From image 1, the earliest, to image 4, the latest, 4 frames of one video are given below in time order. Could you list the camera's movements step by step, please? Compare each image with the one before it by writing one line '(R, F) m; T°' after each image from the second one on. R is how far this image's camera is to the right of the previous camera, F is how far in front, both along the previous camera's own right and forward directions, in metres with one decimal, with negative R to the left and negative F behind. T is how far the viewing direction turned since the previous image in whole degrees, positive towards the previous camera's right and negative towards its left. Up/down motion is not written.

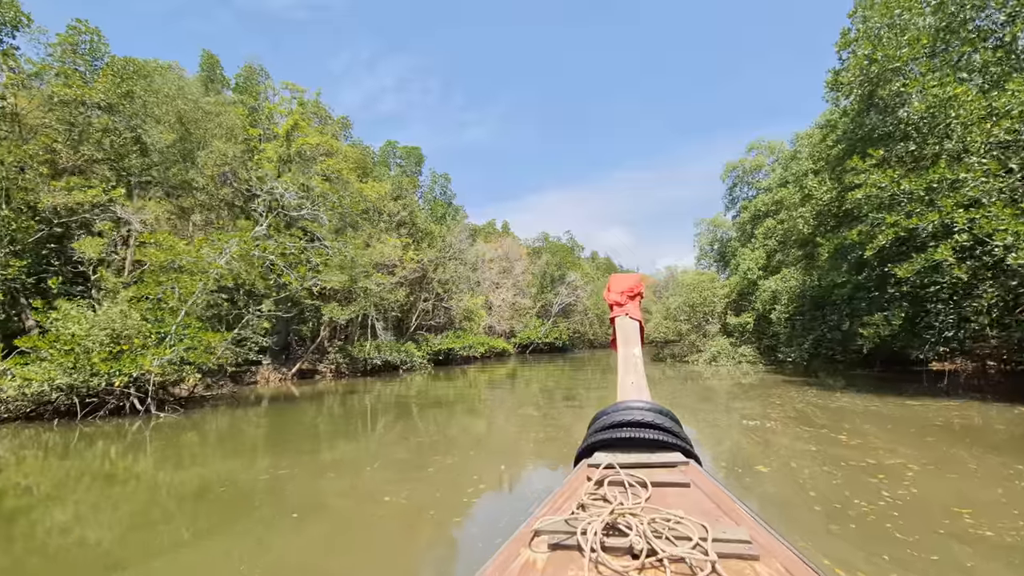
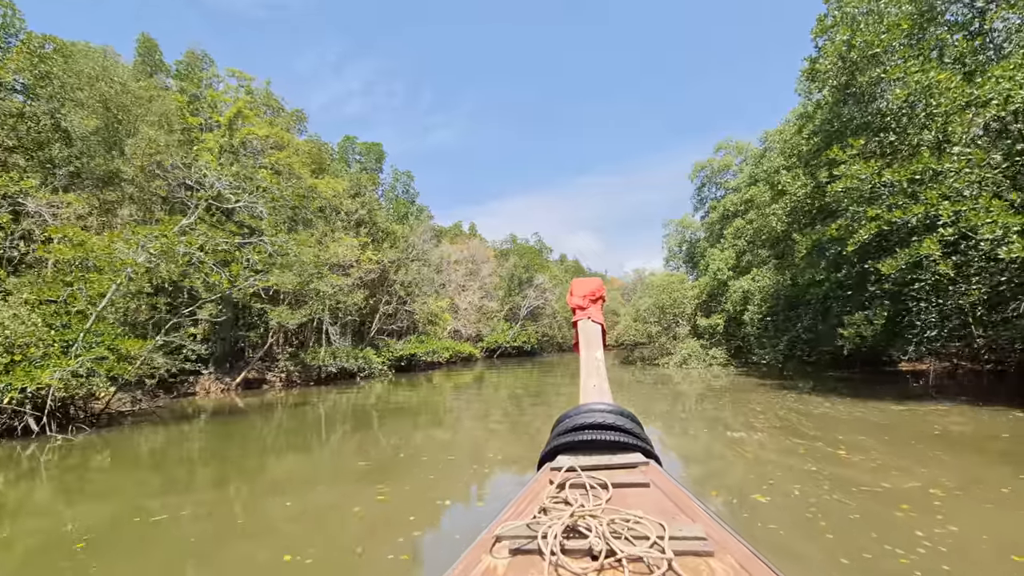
(+0.2, +0.9) m; +4°
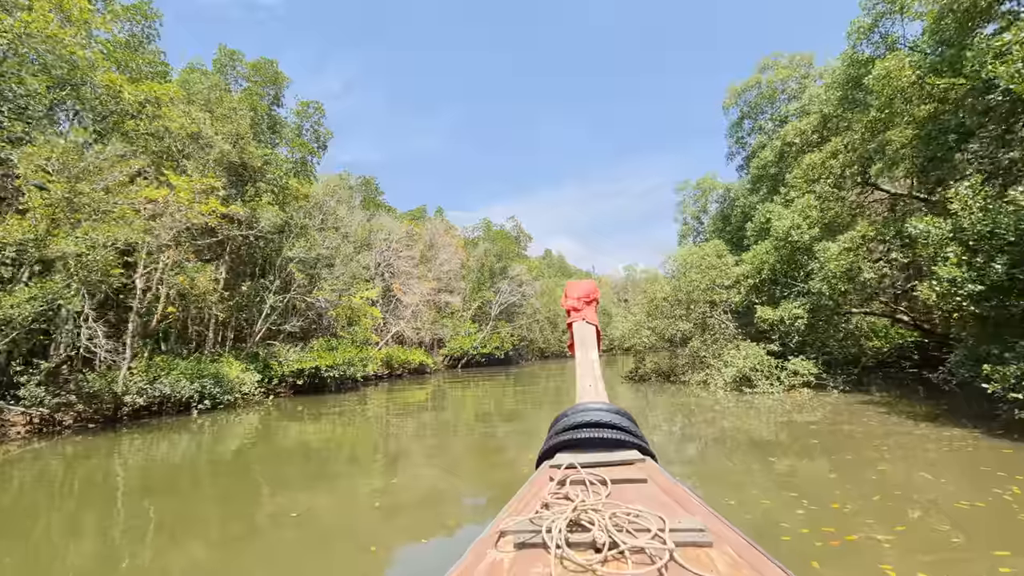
(+1.0, +7.2) m; +2°
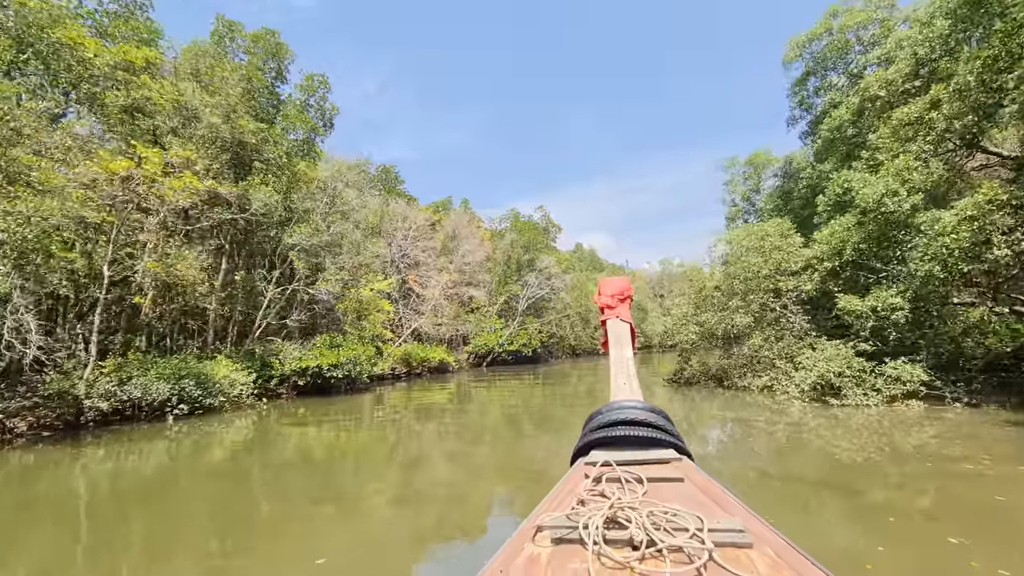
(+0.2, +1.9) m; -4°
